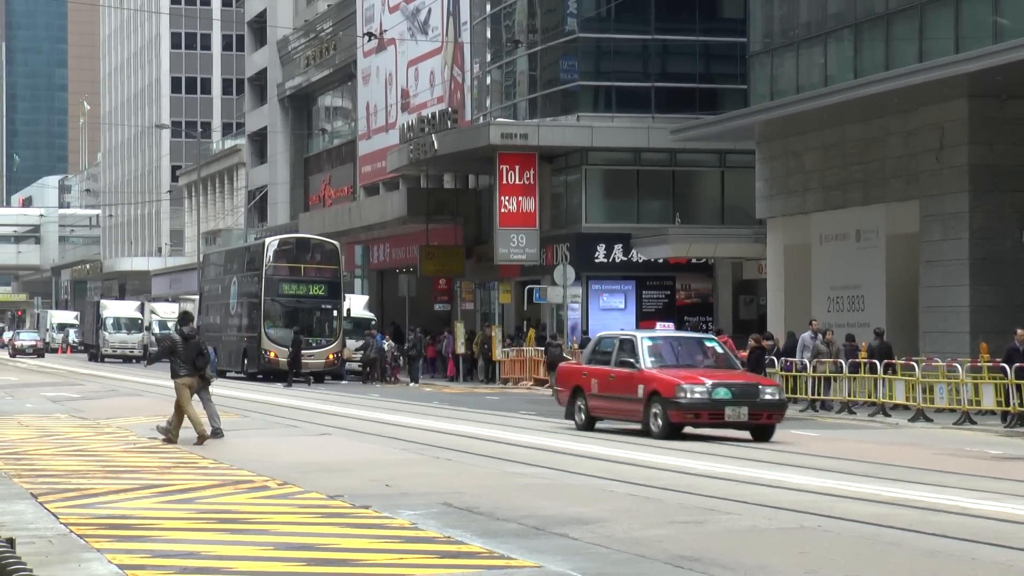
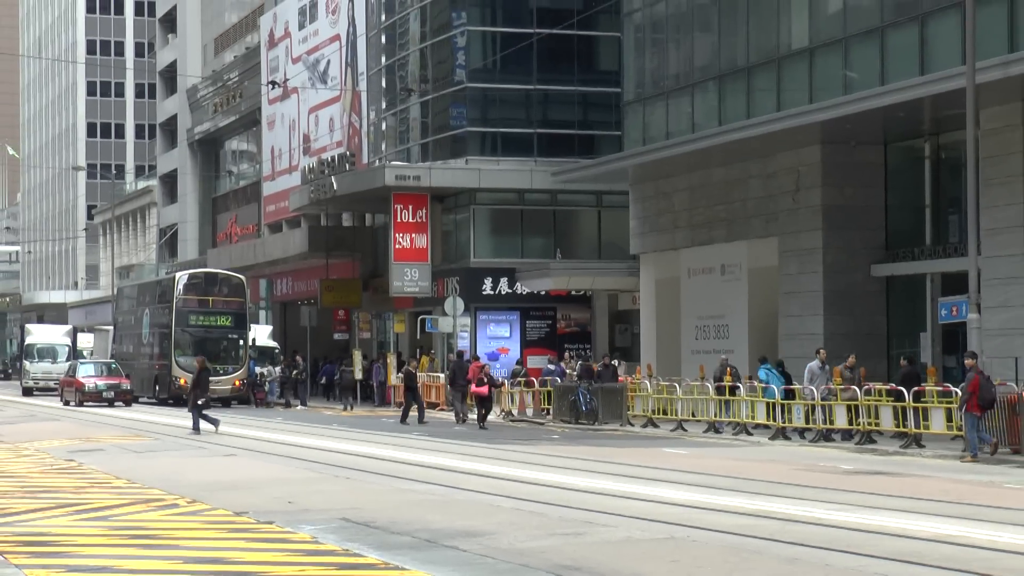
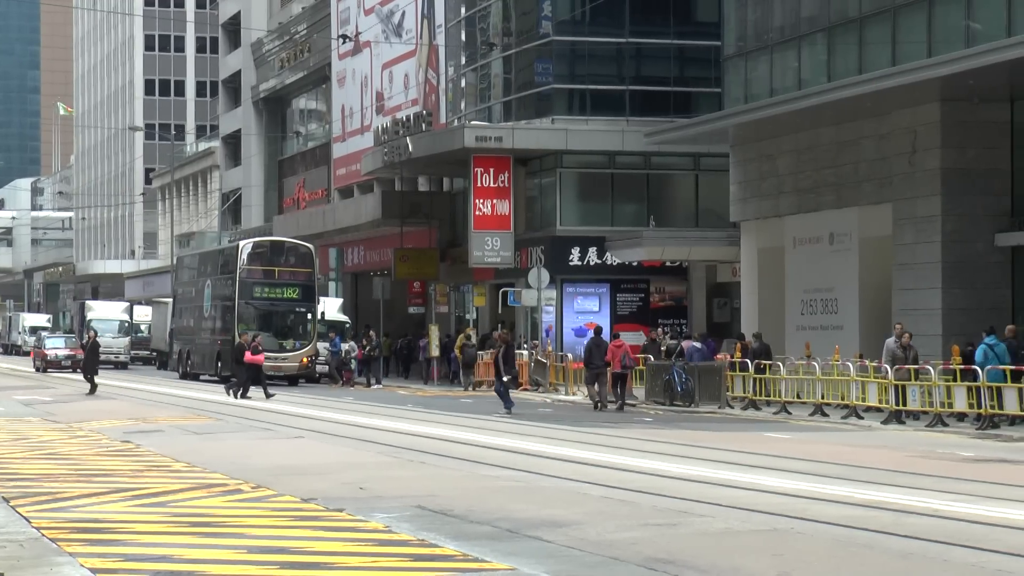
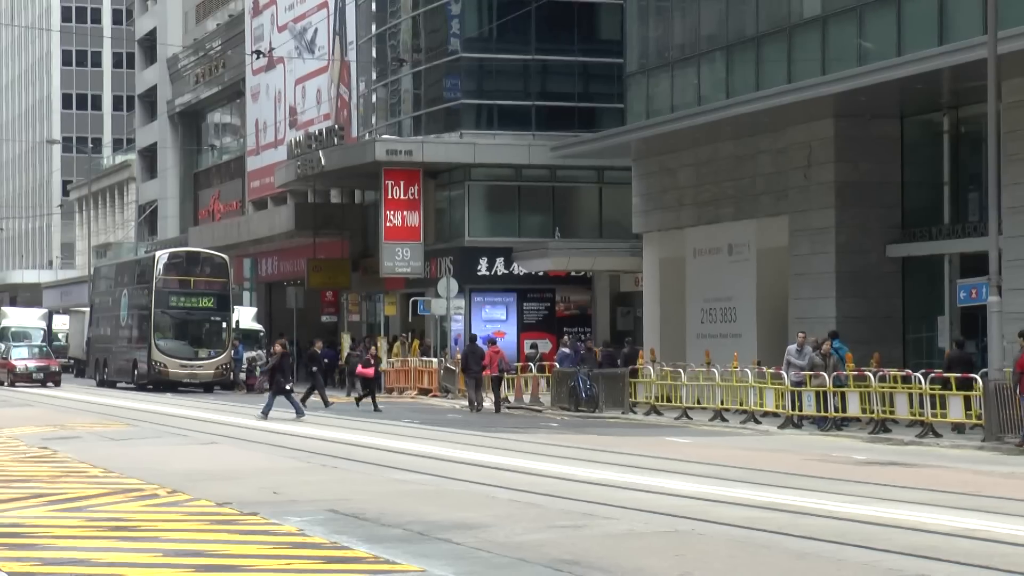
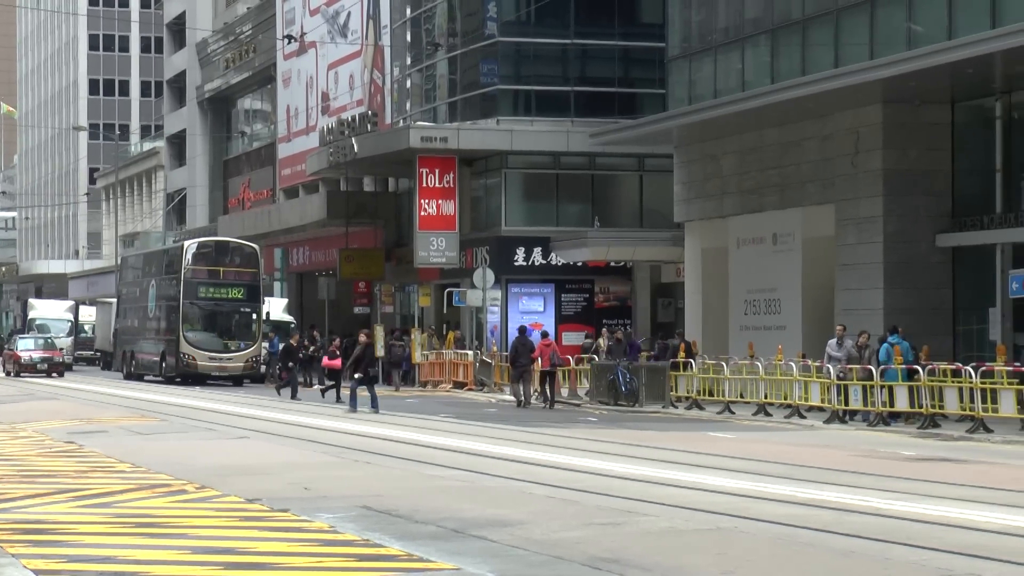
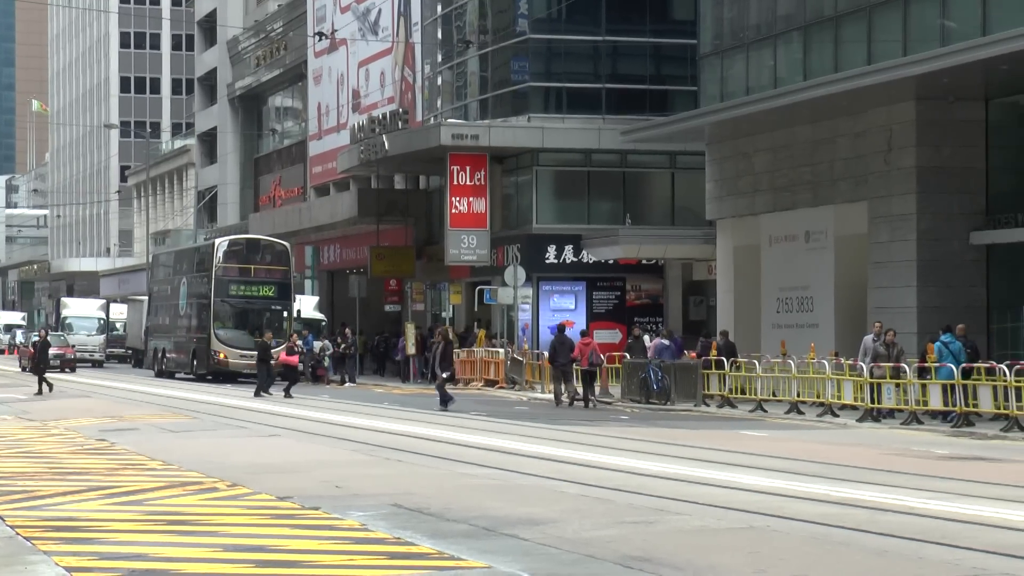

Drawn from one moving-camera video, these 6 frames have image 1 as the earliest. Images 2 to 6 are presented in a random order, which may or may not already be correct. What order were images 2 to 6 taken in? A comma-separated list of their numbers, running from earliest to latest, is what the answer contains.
3, 6, 5, 4, 2
